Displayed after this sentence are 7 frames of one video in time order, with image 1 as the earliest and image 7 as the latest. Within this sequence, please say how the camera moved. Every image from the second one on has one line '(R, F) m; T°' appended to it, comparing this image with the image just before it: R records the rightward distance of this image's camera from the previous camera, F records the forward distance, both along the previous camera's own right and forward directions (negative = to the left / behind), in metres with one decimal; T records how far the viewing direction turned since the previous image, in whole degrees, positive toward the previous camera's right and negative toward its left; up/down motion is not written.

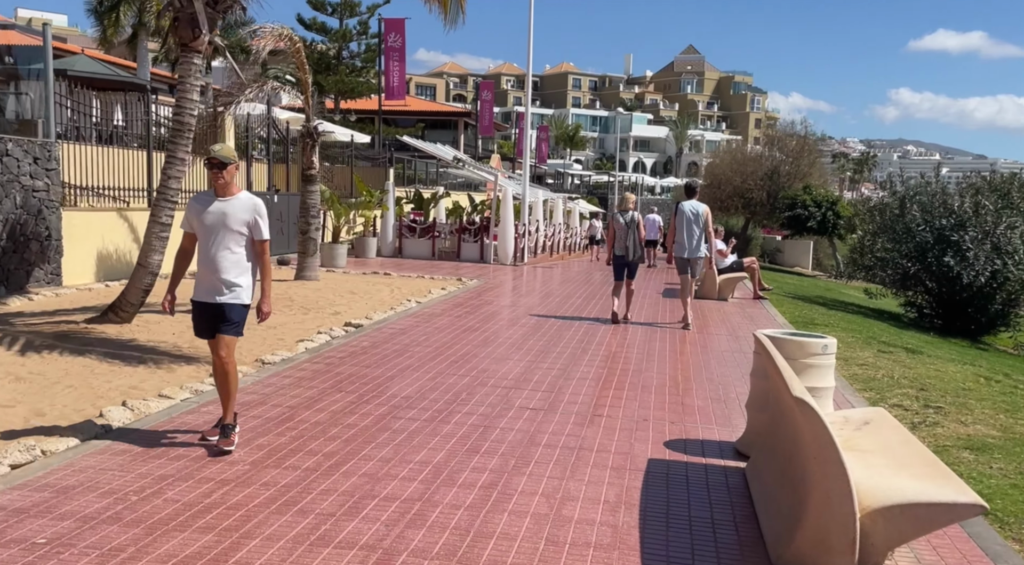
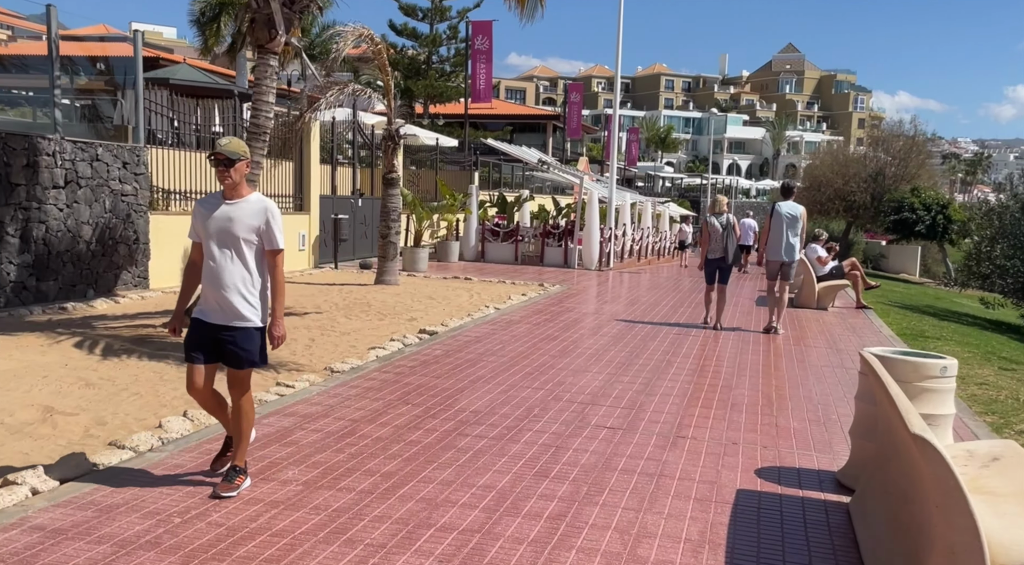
(+0.1, +0.5) m; -5°
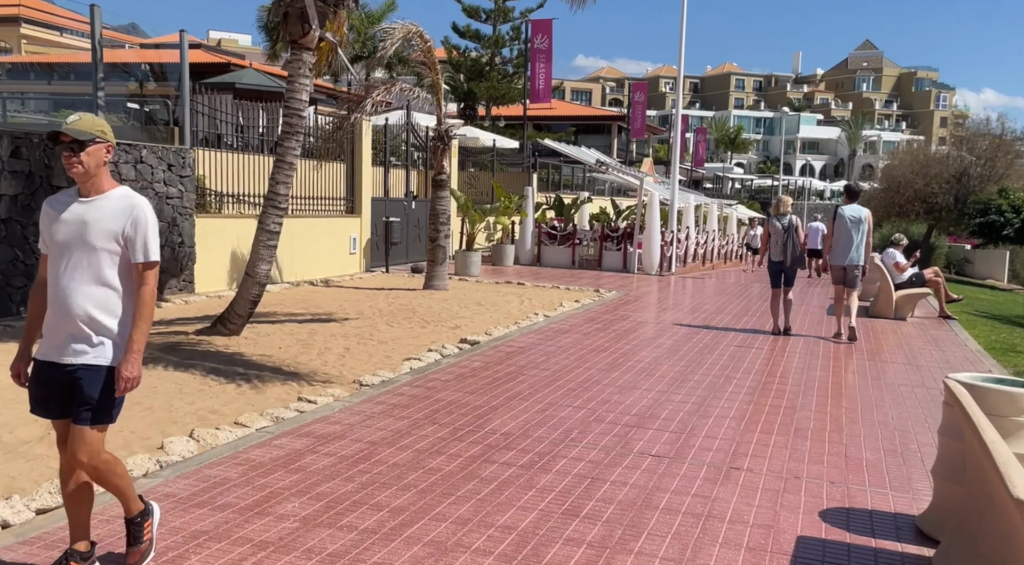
(+0.2, +0.7) m; -4°
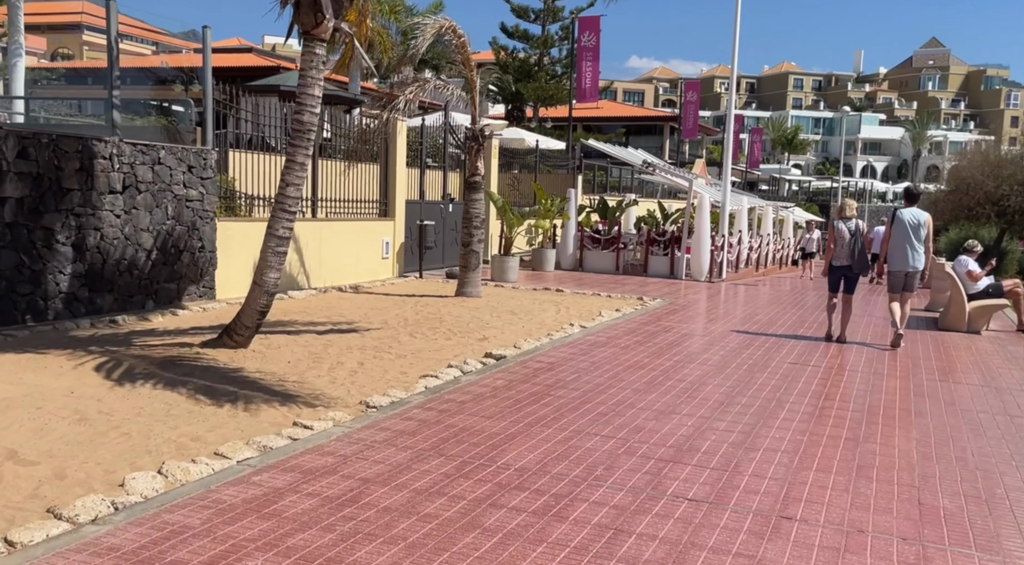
(+0.2, +0.8) m; -3°
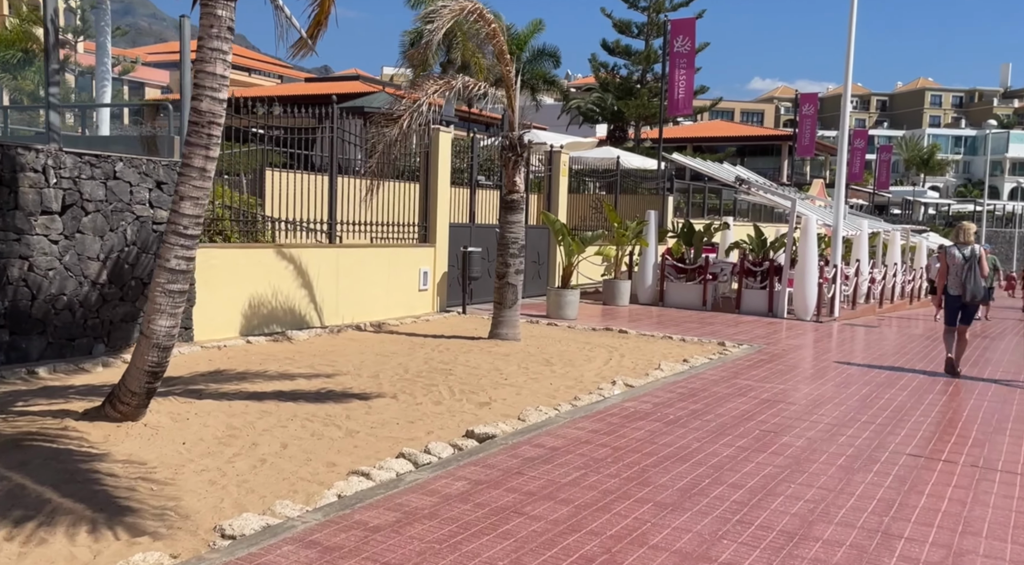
(+0.9, +2.7) m; -7°
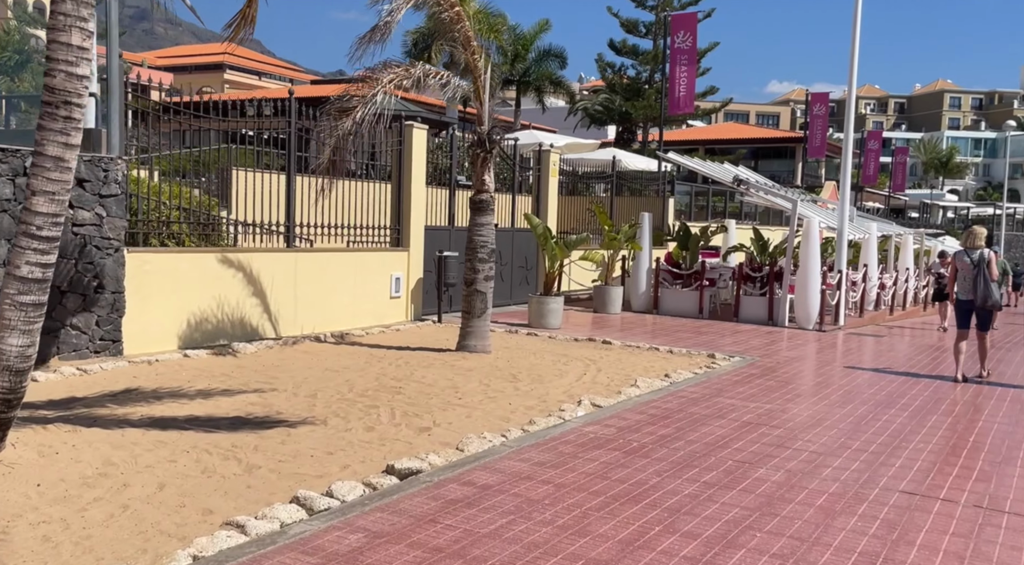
(+0.6, +1.0) m; -1°
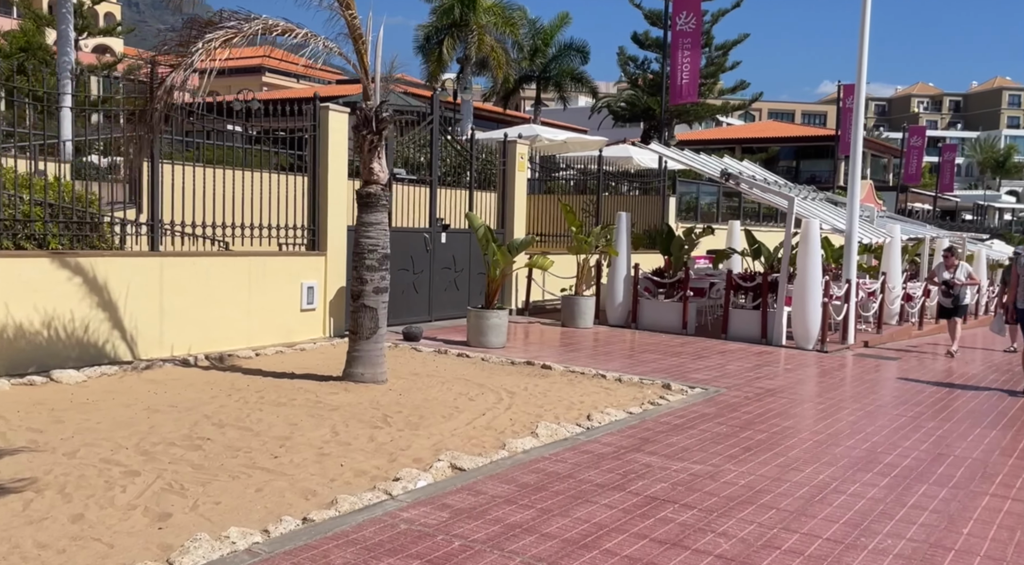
(+1.4, +2.3) m; -3°
